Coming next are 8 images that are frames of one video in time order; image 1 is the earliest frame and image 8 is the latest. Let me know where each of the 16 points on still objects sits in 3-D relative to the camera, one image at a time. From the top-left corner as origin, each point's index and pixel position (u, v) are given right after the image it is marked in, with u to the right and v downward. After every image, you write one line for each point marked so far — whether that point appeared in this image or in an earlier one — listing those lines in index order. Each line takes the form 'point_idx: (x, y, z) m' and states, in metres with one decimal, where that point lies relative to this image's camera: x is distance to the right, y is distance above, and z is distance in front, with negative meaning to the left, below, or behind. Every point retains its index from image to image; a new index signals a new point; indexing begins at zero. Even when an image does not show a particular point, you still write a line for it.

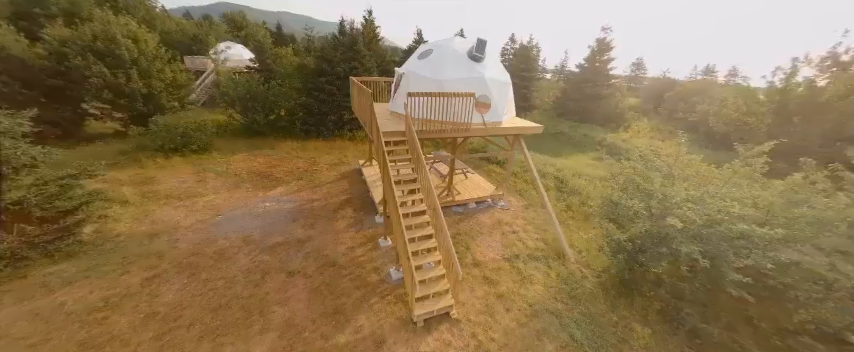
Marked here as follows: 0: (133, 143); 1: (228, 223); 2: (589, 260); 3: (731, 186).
0: (-14.0, +1.6, +12.4) m
1: (-6.0, -1.4, +7.9) m
2: (+4.7, -2.4, +7.5) m
3: (+7.5, -0.3, +6.3) m
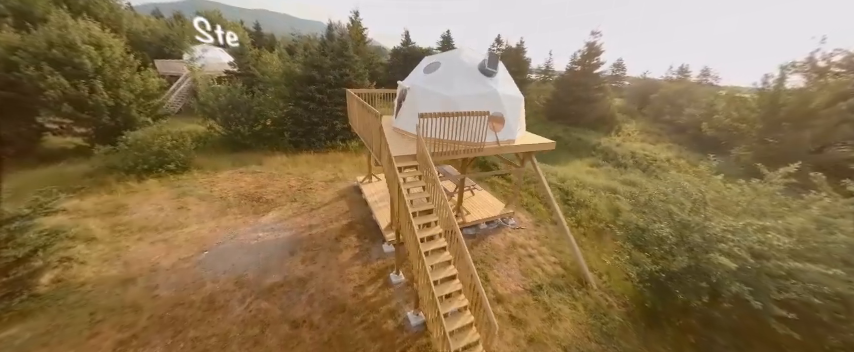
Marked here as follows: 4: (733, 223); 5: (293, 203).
0: (-13.9, +0.6, +11.1) m
1: (-5.6, -2.3, +7.0) m
2: (+5.1, -3.0, +7.2) m
3: (+7.9, -0.8, +6.1) m
4: (+6.5, -1.1, +5.4) m
5: (-5.0, -1.0, +9.8) m
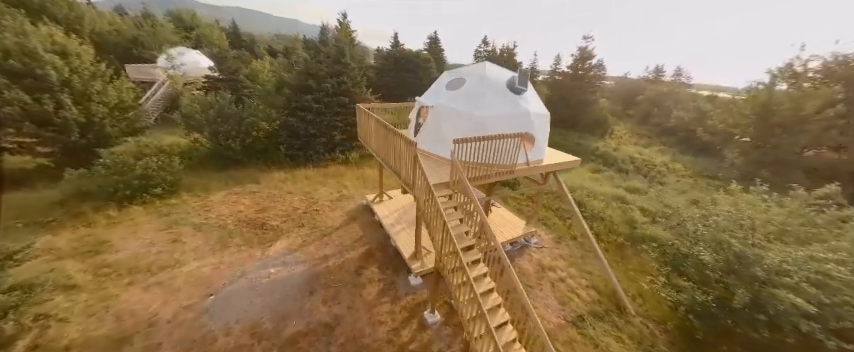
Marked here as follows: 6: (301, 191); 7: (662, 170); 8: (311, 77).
0: (-13.3, -0.4, +9.8) m
1: (-4.7, -3.1, +6.2) m
2: (+5.9, -3.5, +7.0) m
3: (+8.8, -1.3, +6.1) m
4: (+7.4, -1.6, +5.3) m
5: (-4.3, -1.8, +9.0) m
6: (-5.5, -0.6, +11.6) m
7: (+14.8, +0.4, +16.5) m
8: (-6.5, +5.6, +14.7) m
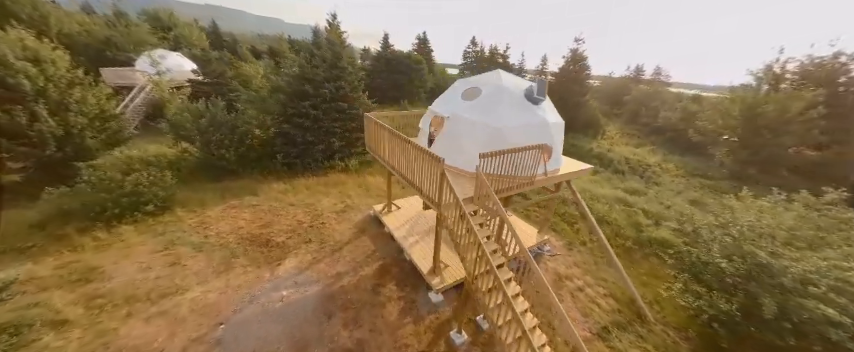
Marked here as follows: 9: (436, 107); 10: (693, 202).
0: (-12.9, -1.1, +9.0) m
1: (-4.1, -3.6, +5.8) m
2: (+6.5, -3.8, +7.1) m
3: (+9.3, -1.4, +6.3) m
4: (+8.0, -1.8, +5.4) m
5: (-3.9, -2.3, +8.6) m
6: (-5.2, -1.1, +11.1) m
7: (+14.9, +0.4, +17.0) m
8: (-6.5, +5.1, +14.2) m
9: (+0.3, +2.1, +7.9) m
10: (+13.5, -1.3, +13.3) m
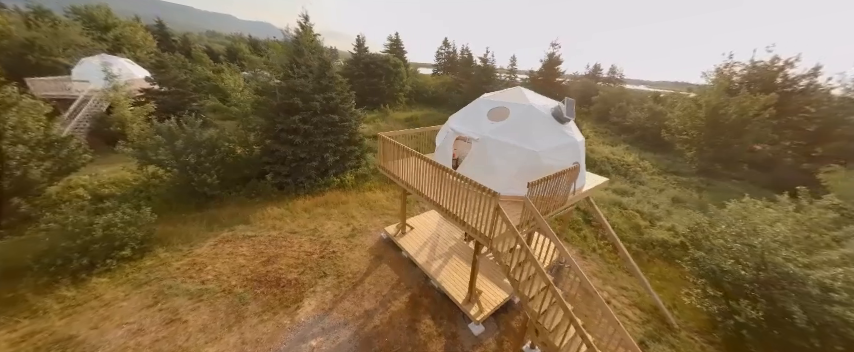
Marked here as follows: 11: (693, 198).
0: (-12.1, -2.4, +7.3) m
1: (-2.9, -4.4, +5.1) m
2: (+7.5, -4.1, +7.5) m
3: (+10.3, -1.6, +7.0) m
4: (+9.1, -2.1, +6.0) m
5: (-3.1, -3.1, +7.9) m
6: (-4.7, -2.0, +10.2) m
7: (+14.5, +0.5, +18.2) m
8: (-6.6, +4.1, +13.1) m
9: (+0.9, +1.4, +7.5) m
10: (+13.6, -1.3, +14.4) m
11: (+14.6, -1.2, +14.5) m
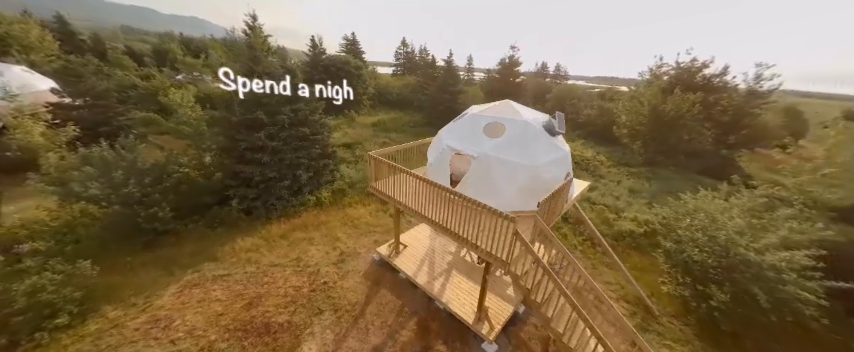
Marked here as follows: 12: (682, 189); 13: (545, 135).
0: (-11.8, -3.8, +5.3) m
1: (-2.3, -5.2, +4.5) m
2: (+7.6, -4.1, +8.4) m
3: (+10.3, -1.5, +8.2) m
4: (+9.3, -2.0, +7.1) m
5: (-2.9, -3.9, +7.3) m
6: (-4.9, -2.9, +9.3) m
7: (+12.7, +1.0, +19.9) m
8: (-7.6, +3.1, +11.8) m
9: (+0.8, +0.9, +7.4) m
10: (+12.5, -0.9, +16.0) m
11: (+13.5, -0.7, +16.2) m
12: (+15.8, -0.8, +16.2) m
13: (+3.1, +1.2, +7.2) m
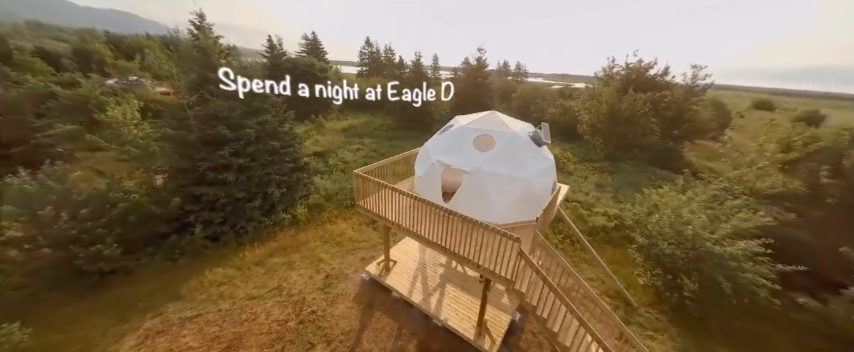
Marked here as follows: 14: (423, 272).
0: (-11.5, -4.9, +3.8) m
1: (-1.9, -5.8, +4.0) m
2: (+7.5, -4.2, +9.0) m
3: (+9.9, -1.4, +9.2) m
4: (+9.1, -1.9, +7.9) m
5: (-2.9, -4.5, +6.7) m
6: (-5.2, -3.6, +8.5) m
7: (+10.9, +1.3, +21.0) m
8: (-8.5, +2.2, +10.6) m
9: (+0.5, +0.5, +7.3) m
10: (+11.2, -0.6, +17.2) m
11: (+12.2, -0.4, +17.5) m
12: (+14.5, -0.4, +17.7) m
13: (+2.8, +0.9, +7.3) m
14: (-0.1, -3.3, +8.8) m
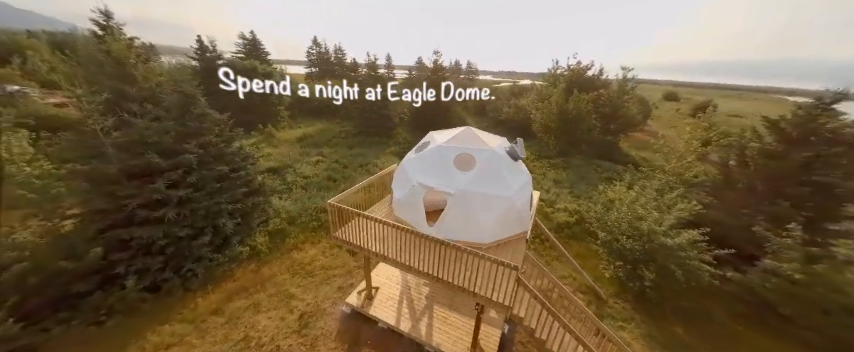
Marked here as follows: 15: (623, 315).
0: (-10.9, -6.4, +1.7) m
1: (-1.4, -6.6, +3.5) m
2: (+6.9, -4.2, +9.9) m
3: (+9.1, -1.3, +10.4) m
4: (+8.5, -1.9, +9.0) m
5: (-2.9, -5.4, +6.0) m
6: (-5.5, -4.6, +7.4) m
7: (+8.0, +1.5, +22.2) m
8: (-9.5, +0.9, +8.9) m
9: (0.0, -0.1, +7.0) m
10: (+9.1, -0.4, +18.5) m
11: (+9.9, -0.1, +18.9) m
12: (+12.2, +0.1, +19.5) m
13: (+2.2, +0.5, +7.4) m
14: (-0.6, -3.9, +8.5) m
15: (+6.6, -4.7, +8.8) m
